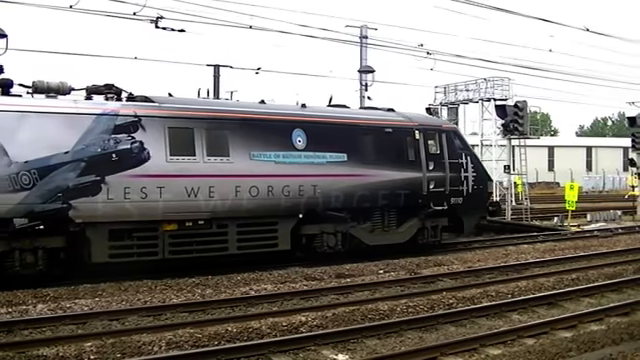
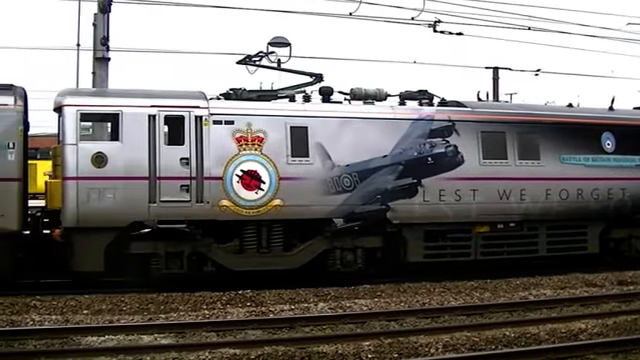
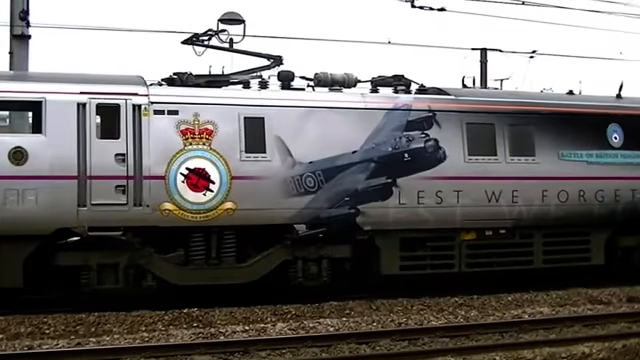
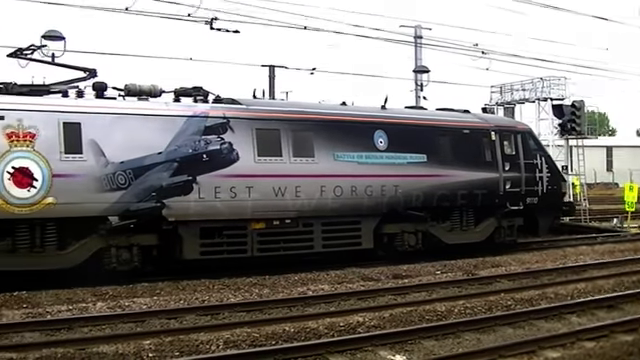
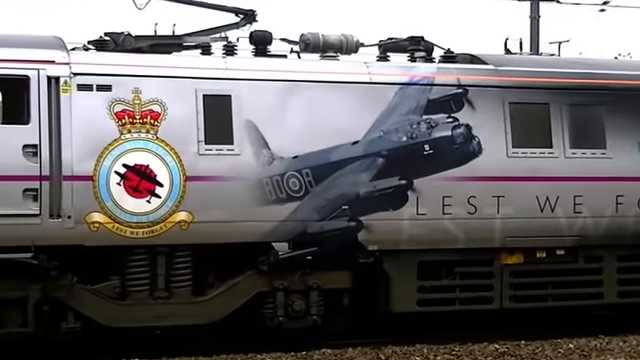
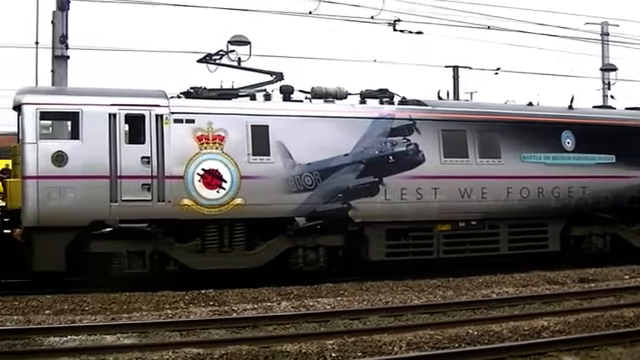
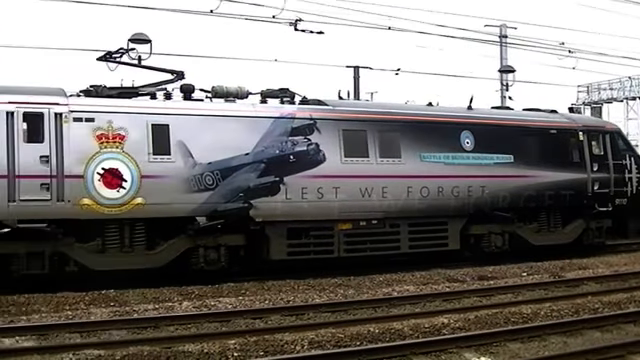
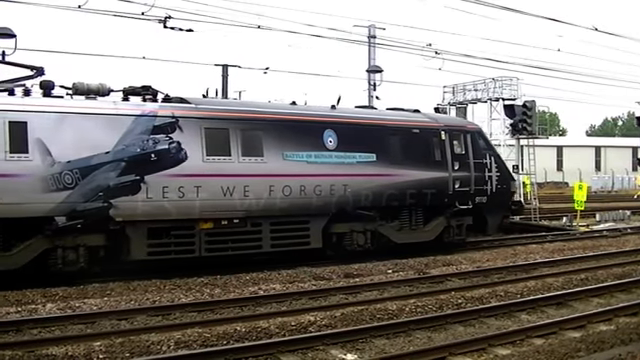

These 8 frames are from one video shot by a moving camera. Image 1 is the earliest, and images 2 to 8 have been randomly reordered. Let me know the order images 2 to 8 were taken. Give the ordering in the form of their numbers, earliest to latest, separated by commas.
8, 4, 7, 6, 2, 3, 5
